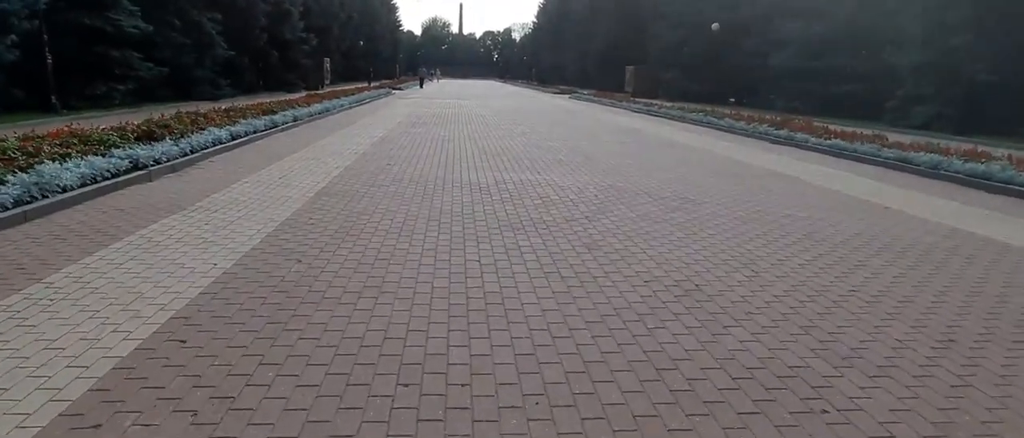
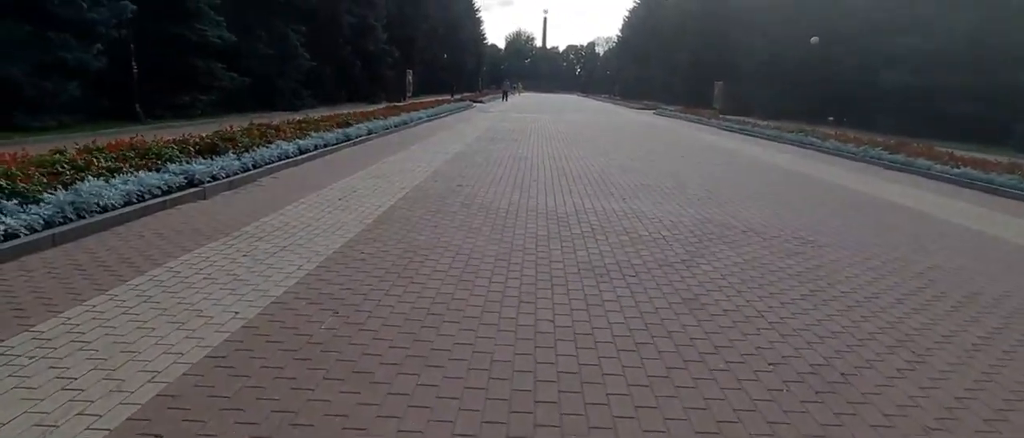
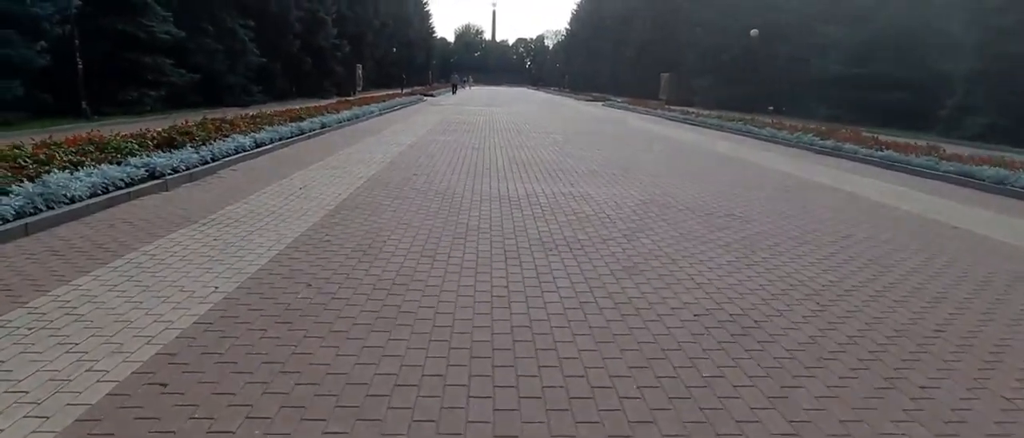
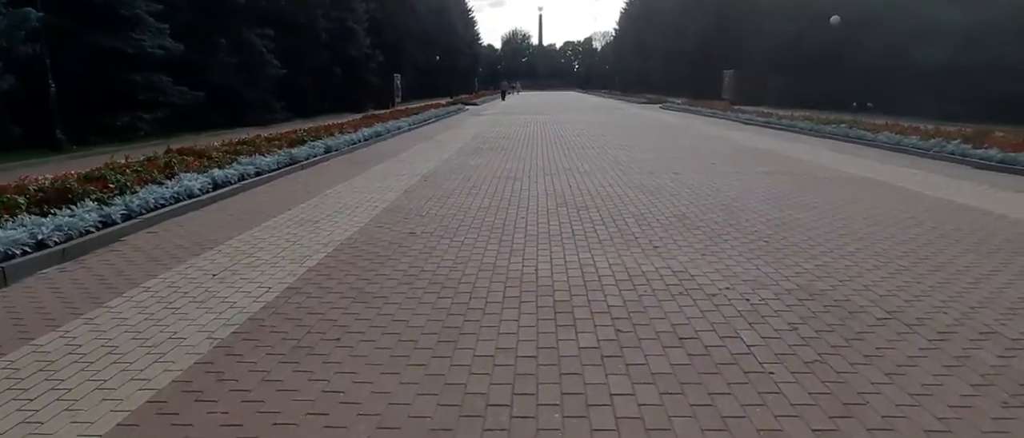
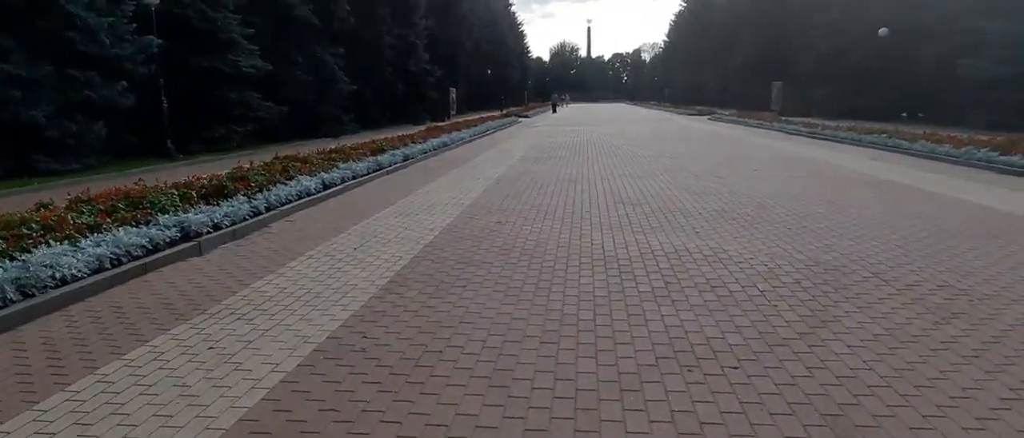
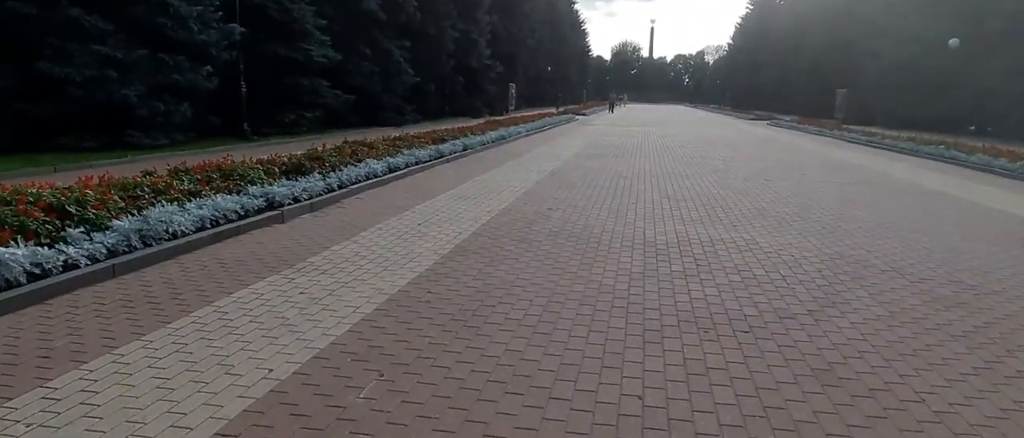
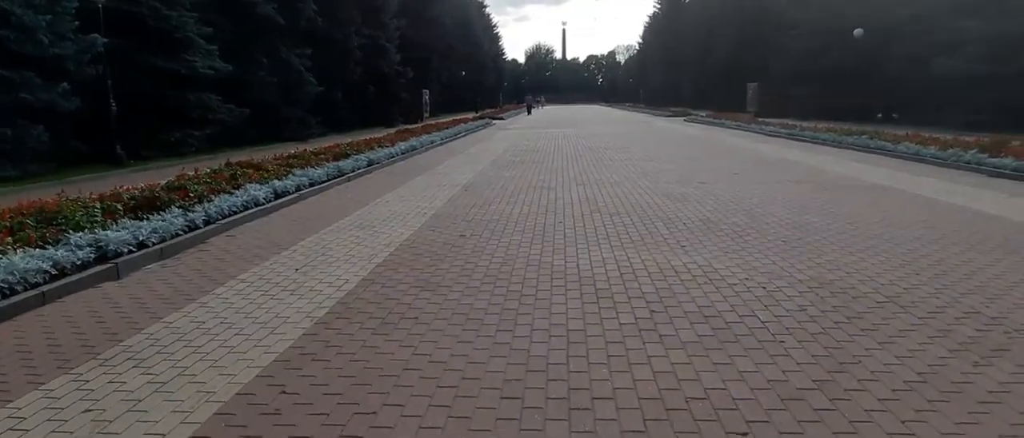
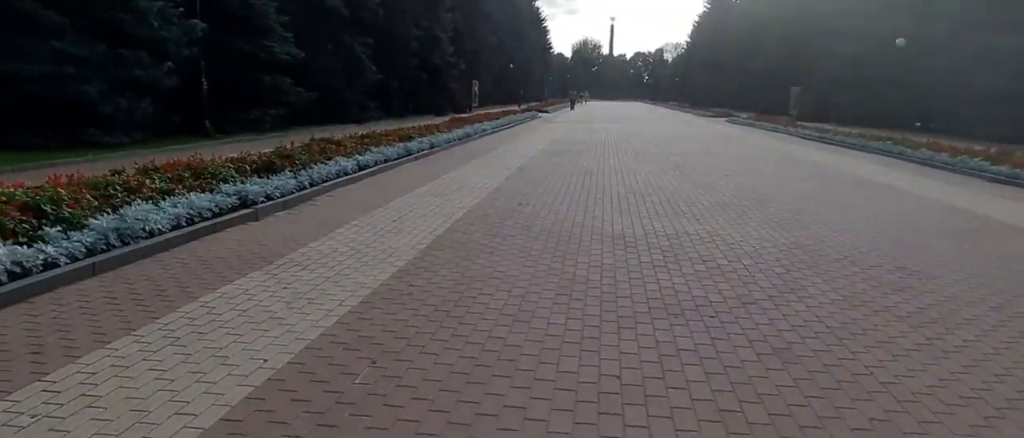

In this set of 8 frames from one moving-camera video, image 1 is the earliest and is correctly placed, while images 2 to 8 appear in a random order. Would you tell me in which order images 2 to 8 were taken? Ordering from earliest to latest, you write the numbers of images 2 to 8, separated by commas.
3, 2, 8, 6, 5, 7, 4
